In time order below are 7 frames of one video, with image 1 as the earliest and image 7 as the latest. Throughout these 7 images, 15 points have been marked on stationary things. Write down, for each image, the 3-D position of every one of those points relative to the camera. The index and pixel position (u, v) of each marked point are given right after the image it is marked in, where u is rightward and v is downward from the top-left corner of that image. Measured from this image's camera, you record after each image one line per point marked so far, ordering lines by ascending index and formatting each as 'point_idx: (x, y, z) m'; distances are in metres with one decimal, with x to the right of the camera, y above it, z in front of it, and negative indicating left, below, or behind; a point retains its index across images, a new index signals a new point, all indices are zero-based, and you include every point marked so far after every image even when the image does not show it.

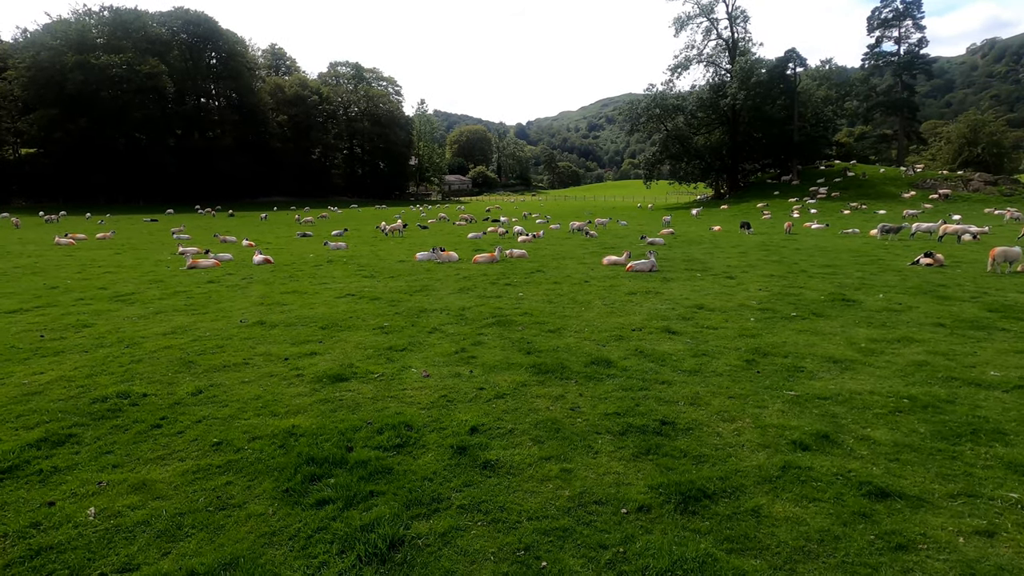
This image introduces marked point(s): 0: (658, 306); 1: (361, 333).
0: (+3.9, -0.5, +14.4) m
1: (-3.3, -1.0, +11.9) m
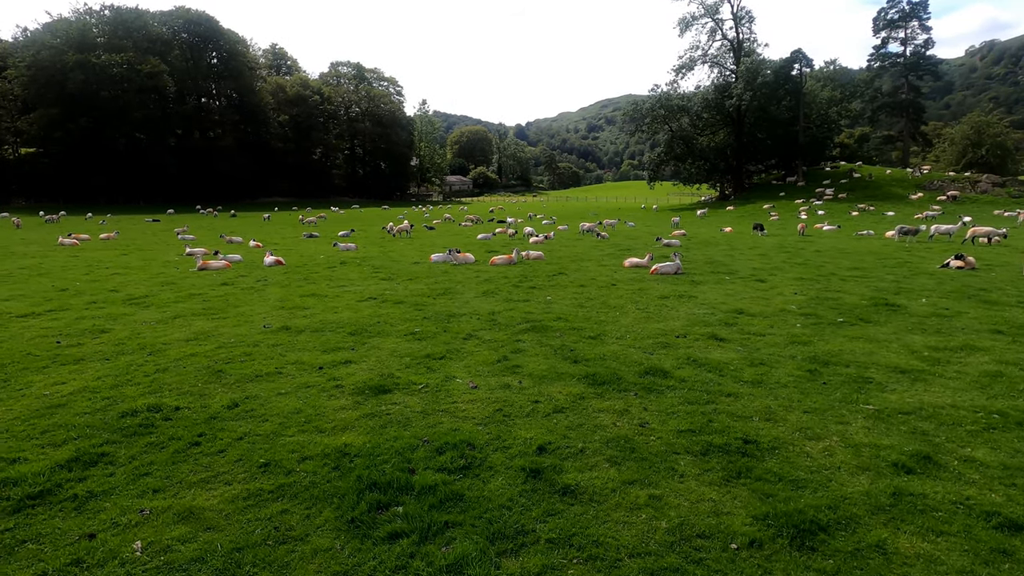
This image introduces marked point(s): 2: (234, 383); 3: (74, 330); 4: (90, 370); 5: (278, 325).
0: (+4.8, -0.6, +13.9) m
1: (-2.5, -1.1, +11.3) m
2: (-4.5, -1.5, +8.7) m
3: (-9.9, -1.0, +12.2) m
4: (-7.3, -1.4, +9.3) m
5: (-5.5, -0.9, +12.6) m
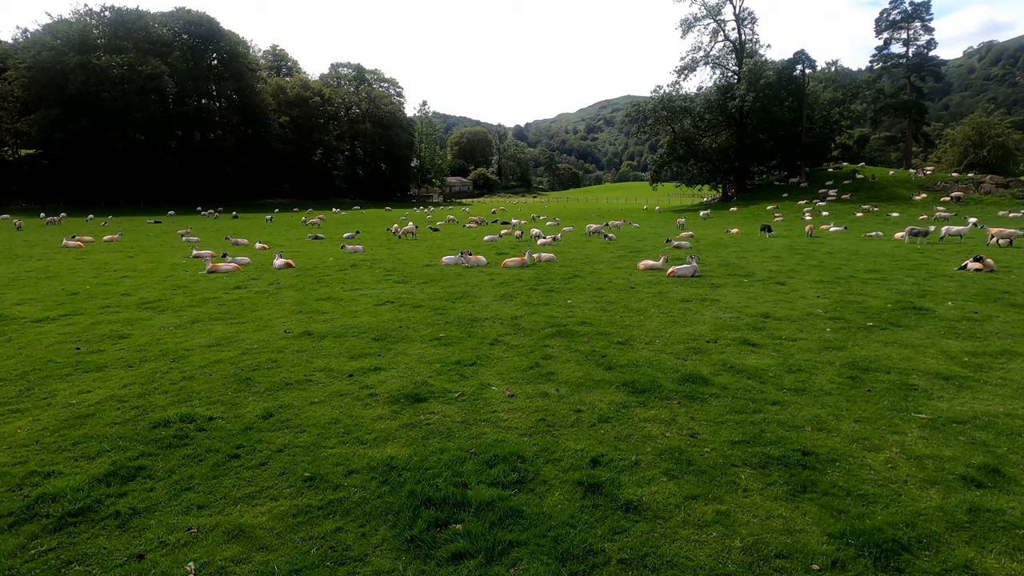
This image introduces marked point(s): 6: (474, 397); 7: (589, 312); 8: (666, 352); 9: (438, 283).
0: (+5.3, -0.7, +13.7) m
1: (-1.9, -1.2, +11.1) m
2: (-3.9, -1.6, +8.4) m
3: (-9.3, -1.1, +12.0) m
4: (-6.7, -1.5, +9.1) m
5: (-4.9, -1.0, +12.4) m
6: (-0.6, -1.7, +8.1) m
7: (+2.0, -0.6, +14.2) m
8: (+3.1, -1.3, +10.6) m
9: (-2.6, +0.2, +19.2) m
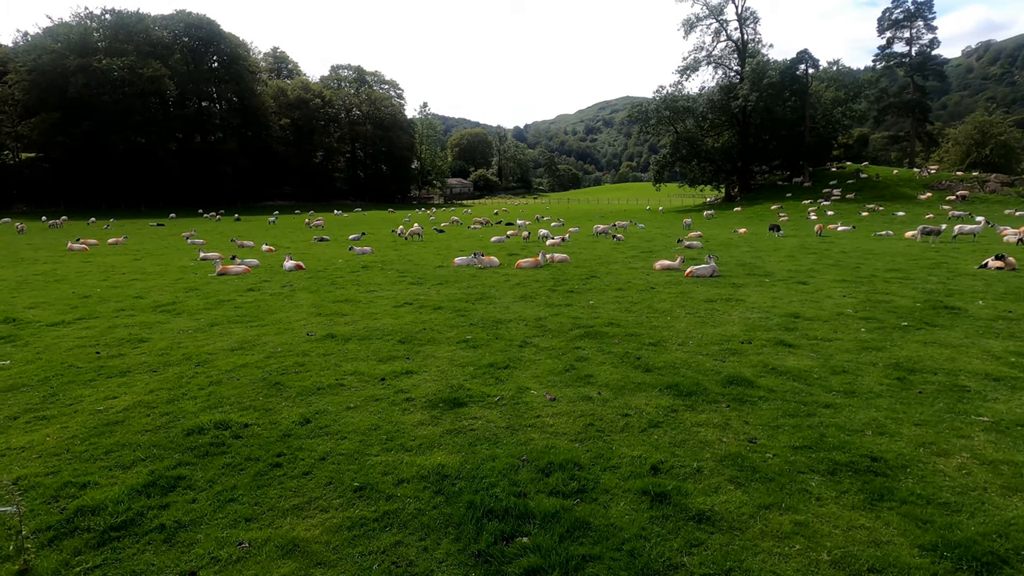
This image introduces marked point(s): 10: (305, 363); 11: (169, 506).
0: (+5.9, -0.7, +13.4) m
1: (-1.3, -1.2, +10.9) m
2: (-3.3, -1.6, +8.2) m
3: (-8.7, -1.1, +11.7) m
4: (-6.1, -1.6, +8.9) m
5: (-4.3, -1.0, +12.1) m
6: (0.0, -1.7, +7.9) m
7: (+2.6, -0.6, +13.9) m
8: (+3.7, -1.3, +10.3) m
9: (-2.0, +0.1, +18.9) m
10: (-3.8, -1.4, +9.9) m
11: (-3.5, -2.2, +5.4) m
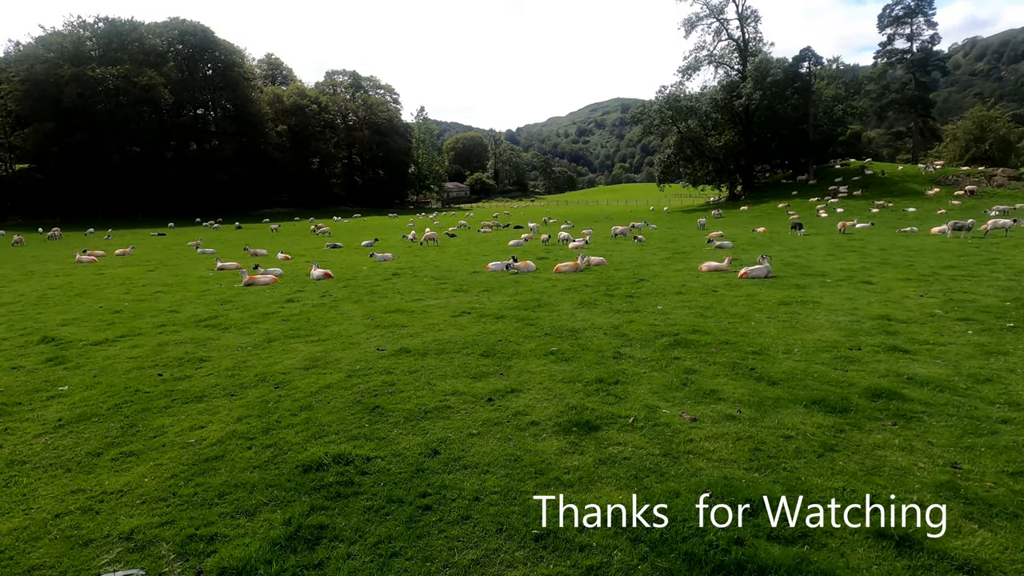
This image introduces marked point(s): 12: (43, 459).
0: (+7.7, -0.7, +12.7) m
1: (+0.5, -1.4, +10.1) m
2: (-1.5, -1.8, +7.4) m
3: (-7.0, -1.4, +10.8) m
4: (-4.3, -1.8, +8.0) m
5: (-2.6, -1.2, +11.3) m
6: (+1.8, -1.8, +7.1) m
7: (+4.4, -0.8, +13.2) m
8: (+5.4, -1.3, +9.6) m
9: (-0.4, -0.1, +18.1) m
10: (-2.0, -1.6, +9.1) m
11: (-1.6, -2.4, +4.6) m
12: (-5.9, -2.2, +6.8) m
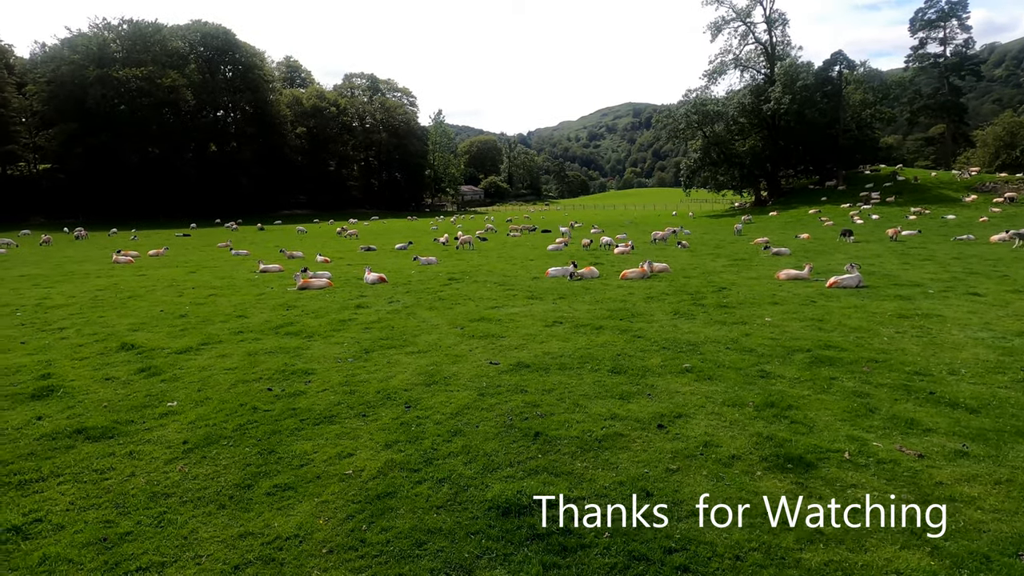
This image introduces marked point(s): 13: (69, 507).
0: (+10.1, -1.0, +11.7) m
1: (+2.8, -1.6, +9.2) m
2: (+0.9, -2.0, +6.5) m
3: (-4.6, -1.6, +10.1) m
4: (-2.0, -2.0, +7.2) m
5: (-0.2, -1.4, +10.5) m
6: (+4.2, -2.0, +6.2) m
7: (+6.8, -1.0, +12.2) m
8: (+7.8, -1.6, +8.6) m
9: (+2.1, -0.3, +17.3) m
10: (+0.3, -1.7, +8.2) m
11: (+0.7, -2.5, +3.7) m
12: (-3.6, -2.3, +6.0) m
13: (-4.7, -2.3, +5.7) m
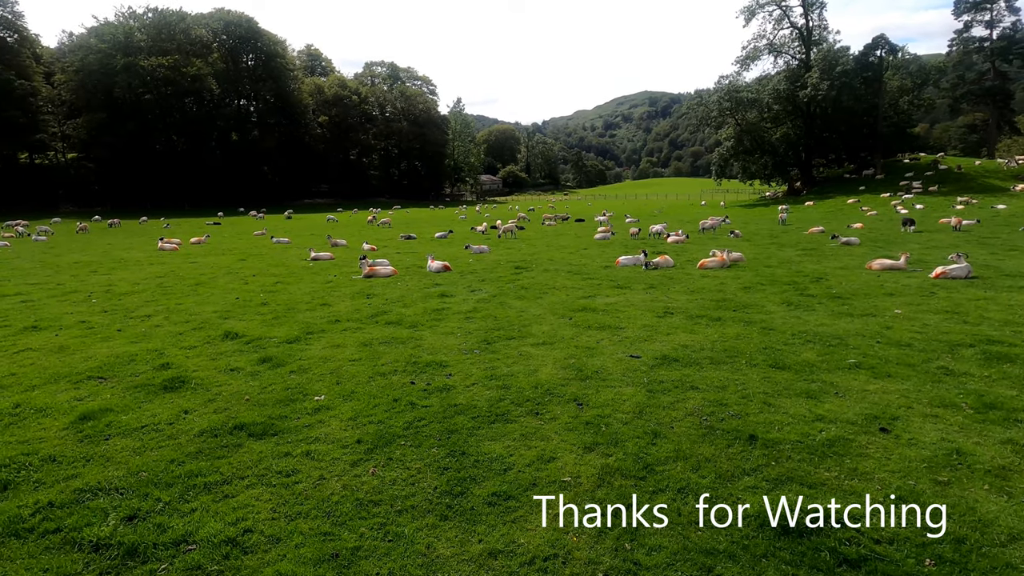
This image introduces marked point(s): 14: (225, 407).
0: (+12.7, -0.8, +10.7) m
1: (+5.4, -1.4, +8.4) m
2: (+3.3, -1.8, +5.8) m
3: (-2.0, -1.3, +9.5) m
4: (+0.5, -1.8, +6.6) m
5: (+2.4, -1.2, +9.8) m
6: (+6.6, -1.9, +5.4) m
7: (+9.4, -0.8, +11.3) m
8: (+10.3, -1.4, +7.7) m
9: (+4.9, 0.0, +16.5) m
10: (+2.8, -1.6, +7.5) m
11: (+3.0, -2.4, +3.0) m
12: (-1.2, -2.1, +5.4) m
13: (-2.3, -2.2, +5.1) m
14: (-4.0, -1.7, +7.5) m
